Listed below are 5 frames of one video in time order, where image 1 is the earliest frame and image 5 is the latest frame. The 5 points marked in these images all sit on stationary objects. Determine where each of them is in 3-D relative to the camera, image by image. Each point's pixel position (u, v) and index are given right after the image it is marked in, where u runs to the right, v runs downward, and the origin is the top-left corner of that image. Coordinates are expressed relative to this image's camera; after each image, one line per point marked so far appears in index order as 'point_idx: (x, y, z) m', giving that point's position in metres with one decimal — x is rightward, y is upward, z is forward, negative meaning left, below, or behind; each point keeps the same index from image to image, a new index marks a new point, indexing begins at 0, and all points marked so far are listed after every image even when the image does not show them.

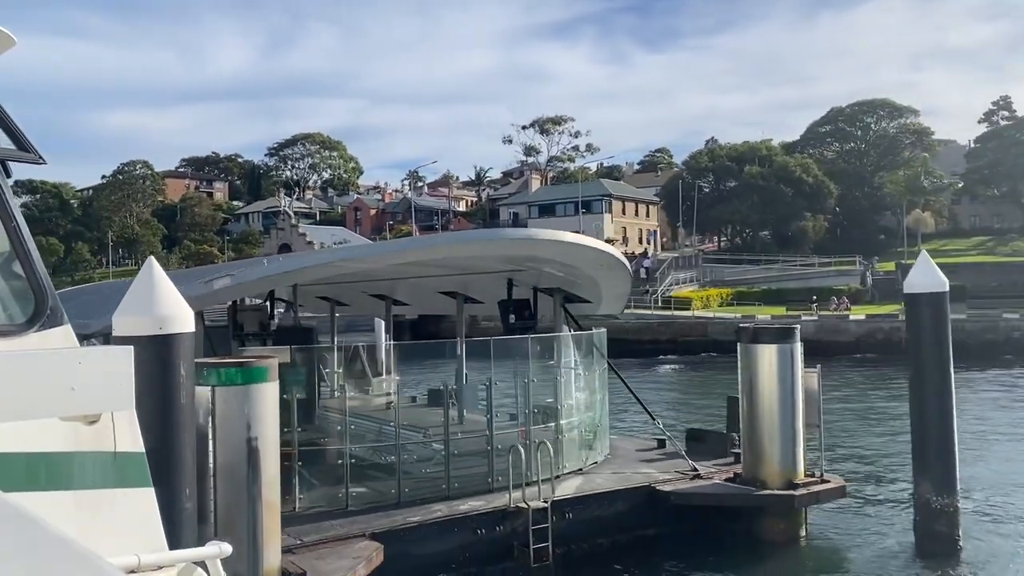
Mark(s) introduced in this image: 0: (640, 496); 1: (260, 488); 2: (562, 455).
0: (+1.5, -2.5, +10.2) m
1: (-2.0, -1.6, +6.9) m
2: (+0.5, -2.2, +11.1) m
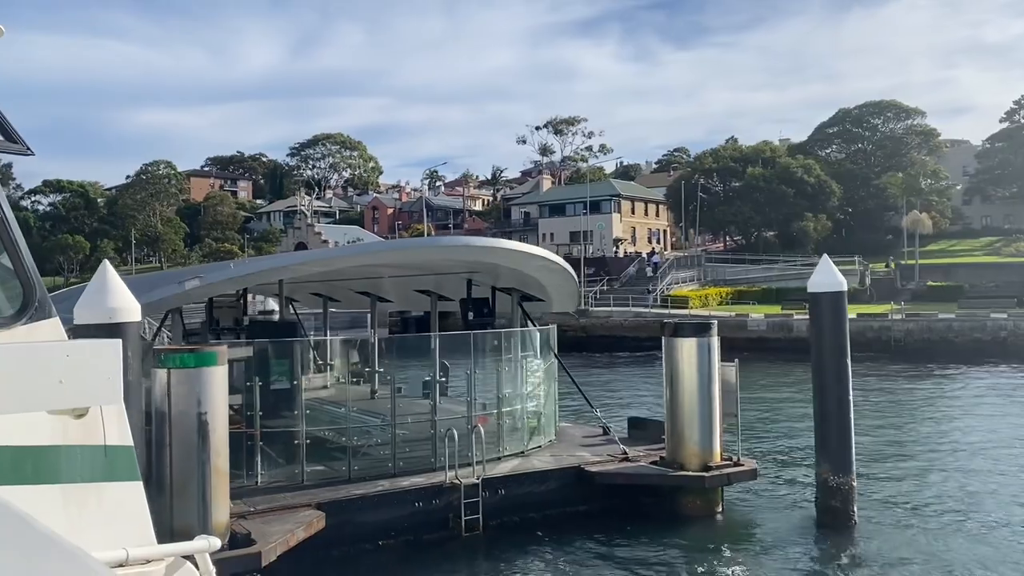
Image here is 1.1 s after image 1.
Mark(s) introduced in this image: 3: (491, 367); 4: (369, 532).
0: (+0.8, -2.5, +11.4) m
1: (-2.9, -1.6, +8.1) m
2: (-0.3, -2.2, +12.2) m
3: (-0.2, -1.2, +12.3) m
4: (-1.7, -2.9, +9.9) m
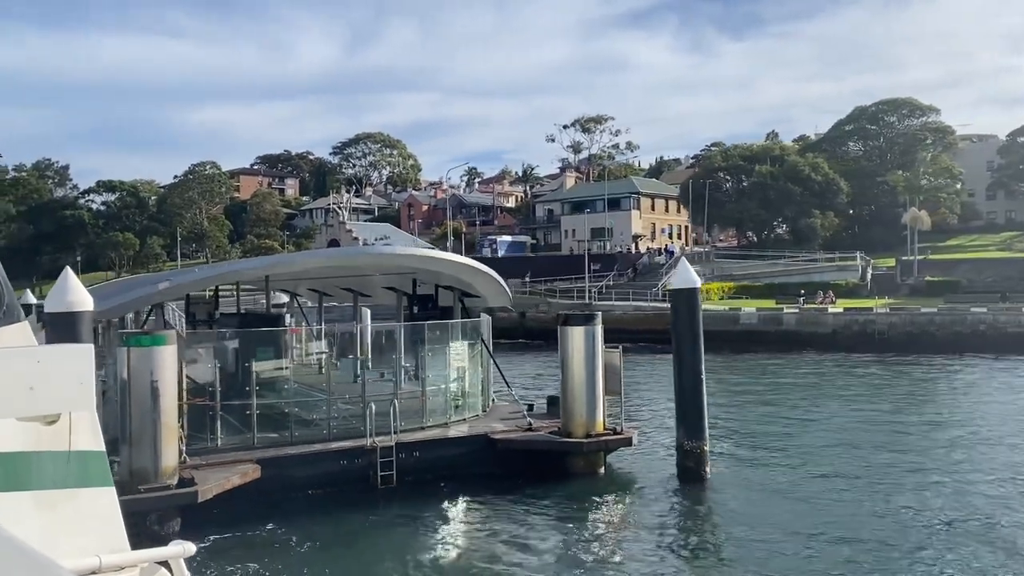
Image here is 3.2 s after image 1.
0: (-0.6, -2.5, +13.7) m
1: (-4.4, -1.6, +10.6) m
2: (-1.5, -2.1, +14.6) m
3: (-1.5, -1.1, +14.6) m
4: (-3.1, -2.8, +12.4) m
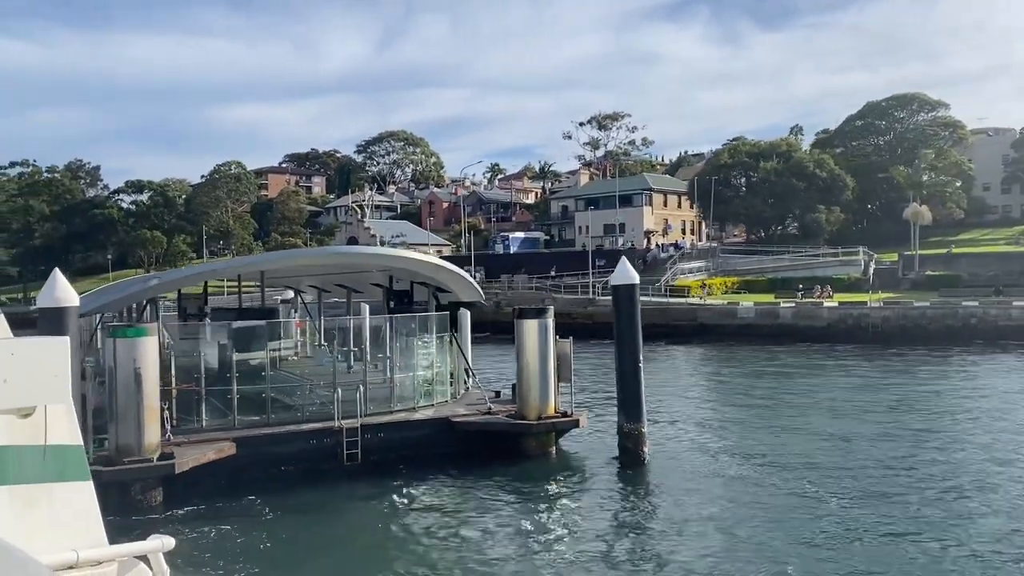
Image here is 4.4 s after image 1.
0: (-1.3, -2.4, +15.0) m
1: (-5.3, -1.5, +12.1) m
2: (-2.2, -2.0, +15.9) m
3: (-2.2, -1.0, +15.9) m
4: (-3.9, -2.8, +13.8) m
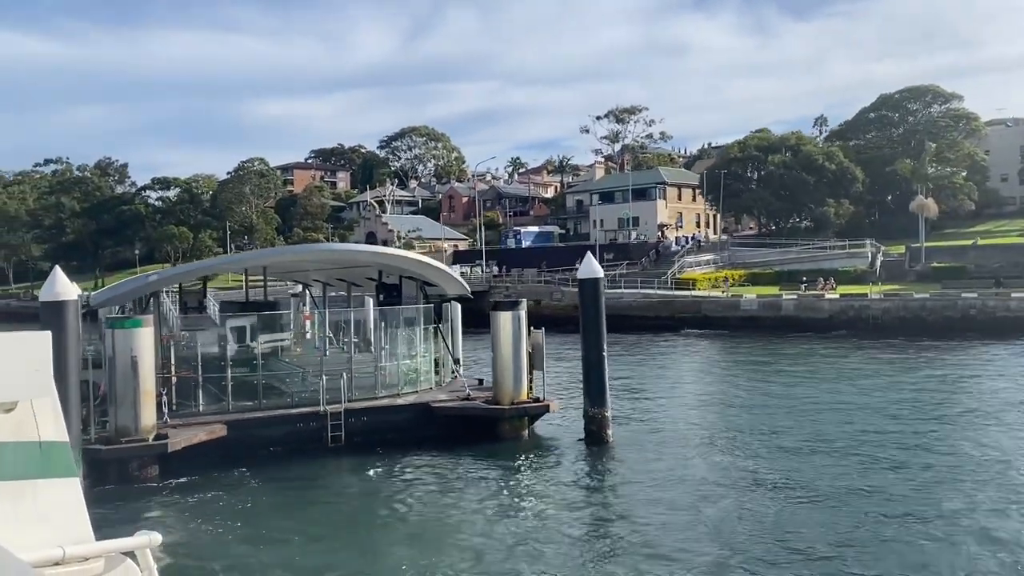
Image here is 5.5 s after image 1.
0: (-1.8, -2.3, +16.0) m
1: (-5.8, -1.5, +13.2) m
2: (-2.7, -1.9, +17.0) m
3: (-2.6, -0.9, +17.0) m
4: (-4.4, -2.7, +14.9) m
